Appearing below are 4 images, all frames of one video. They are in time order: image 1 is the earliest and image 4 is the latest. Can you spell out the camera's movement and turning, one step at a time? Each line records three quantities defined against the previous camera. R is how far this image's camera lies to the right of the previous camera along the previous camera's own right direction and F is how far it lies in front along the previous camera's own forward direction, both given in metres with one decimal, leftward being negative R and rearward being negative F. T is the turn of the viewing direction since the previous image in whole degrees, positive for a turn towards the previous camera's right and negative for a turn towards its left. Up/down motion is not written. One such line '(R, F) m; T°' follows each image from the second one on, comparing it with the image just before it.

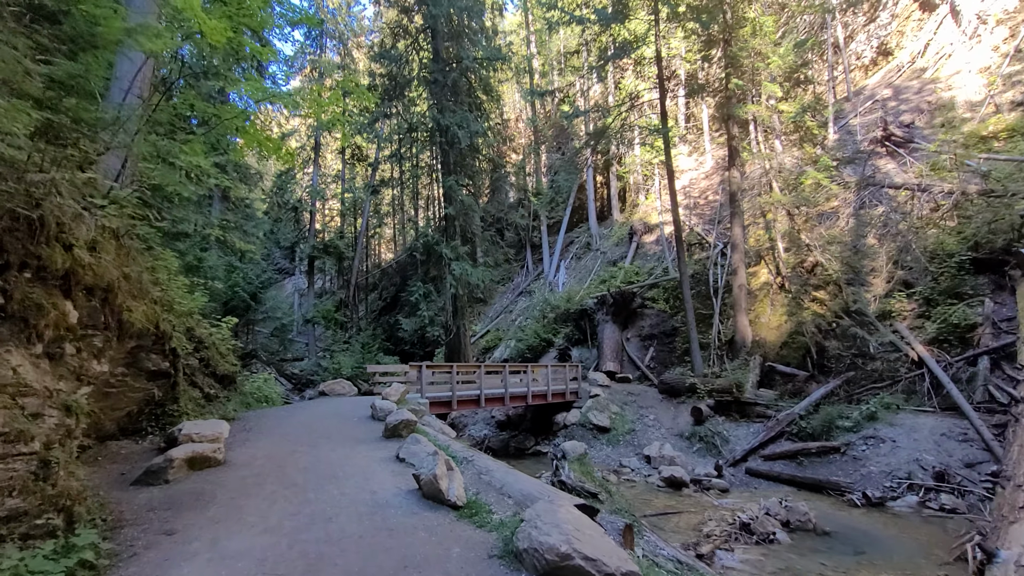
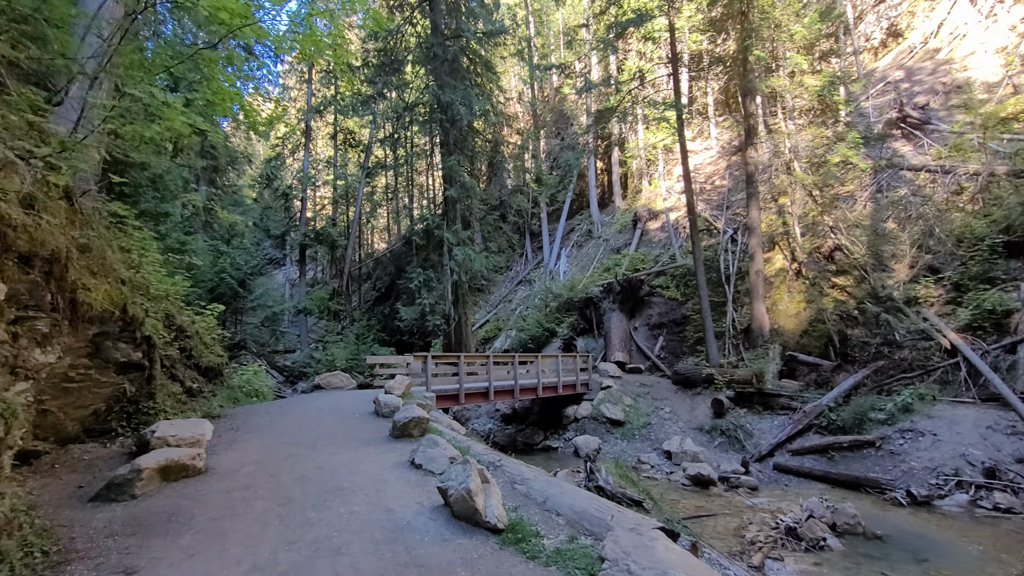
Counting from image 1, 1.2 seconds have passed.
(-0.3, +0.7) m; +1°
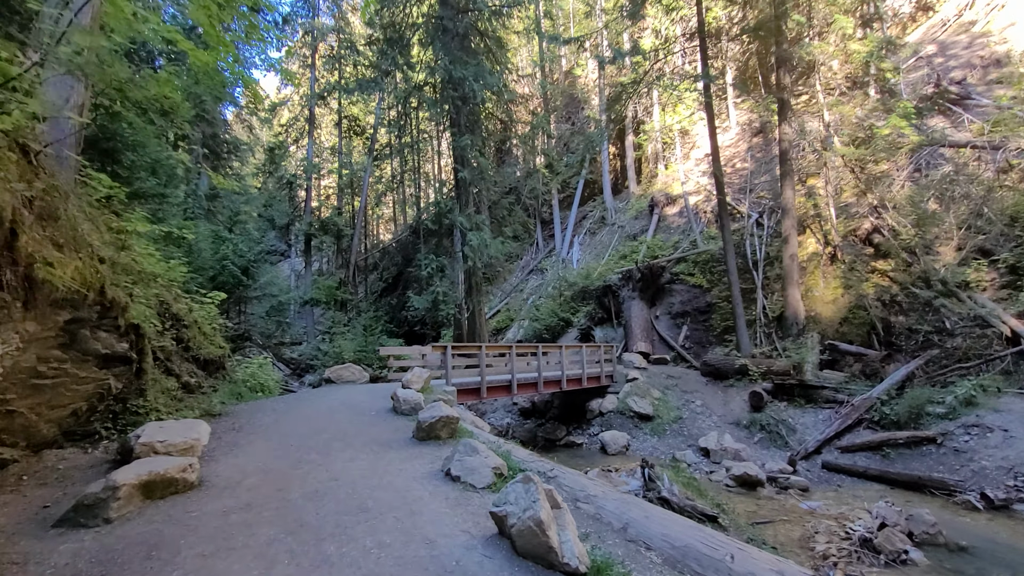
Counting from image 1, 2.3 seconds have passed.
(-0.3, +0.7) m; -1°
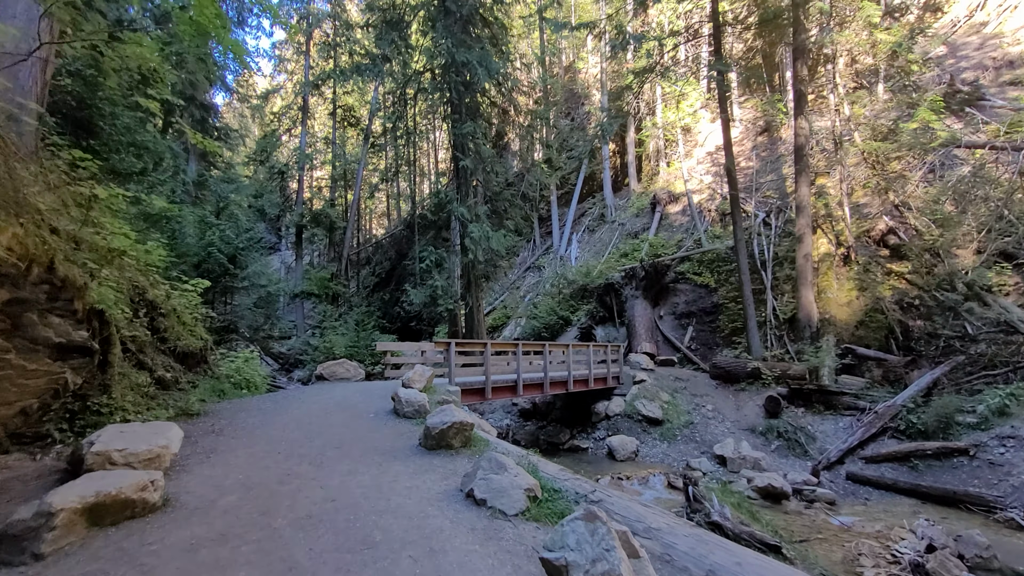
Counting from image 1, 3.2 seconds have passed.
(-0.3, +0.5) m; +1°
